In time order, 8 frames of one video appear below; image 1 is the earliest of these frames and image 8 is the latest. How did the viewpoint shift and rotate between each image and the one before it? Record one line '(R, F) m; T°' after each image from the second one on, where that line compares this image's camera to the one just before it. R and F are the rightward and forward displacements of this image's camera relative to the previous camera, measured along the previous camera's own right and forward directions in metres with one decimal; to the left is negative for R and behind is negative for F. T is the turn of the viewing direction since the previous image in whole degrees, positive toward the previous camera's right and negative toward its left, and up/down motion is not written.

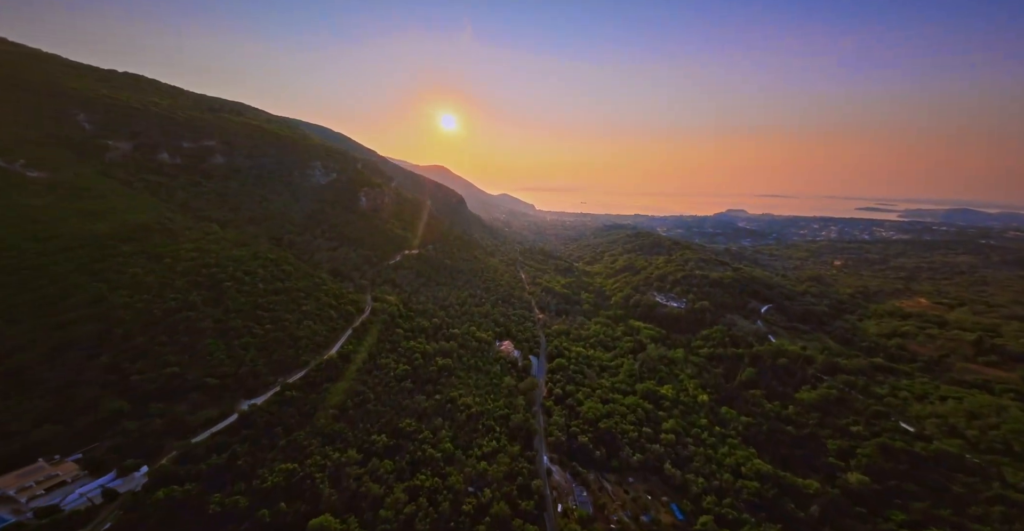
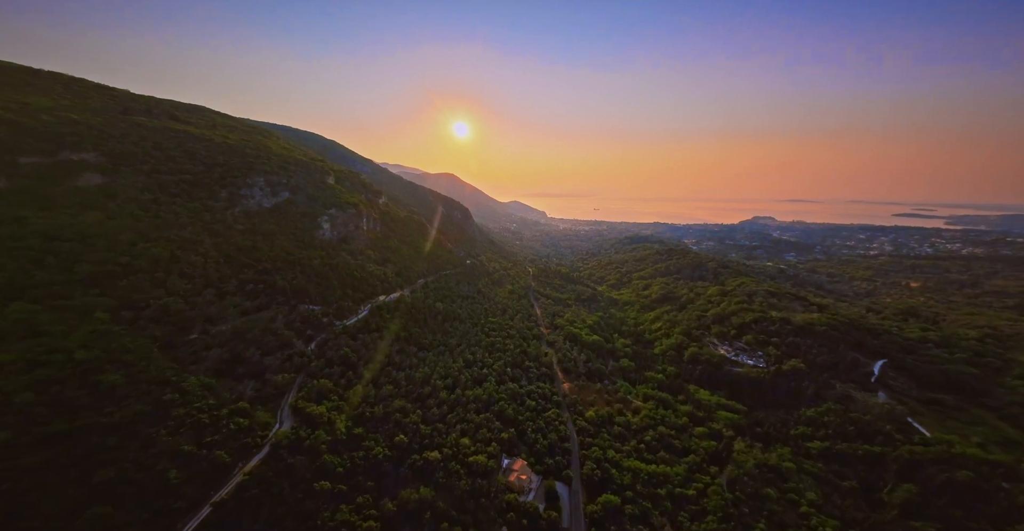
(-0.1, +19.0) m; -2°
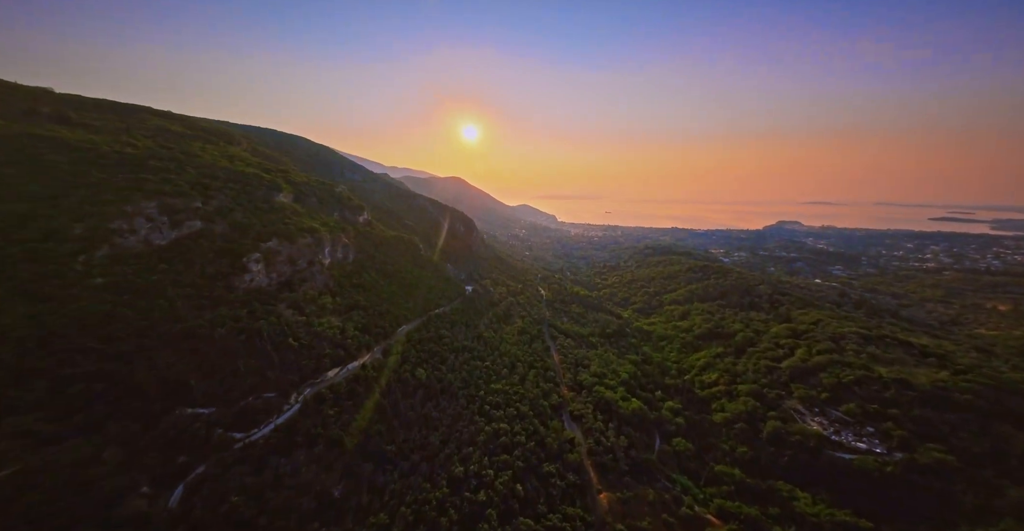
(+0.2, +14.8) m; -2°
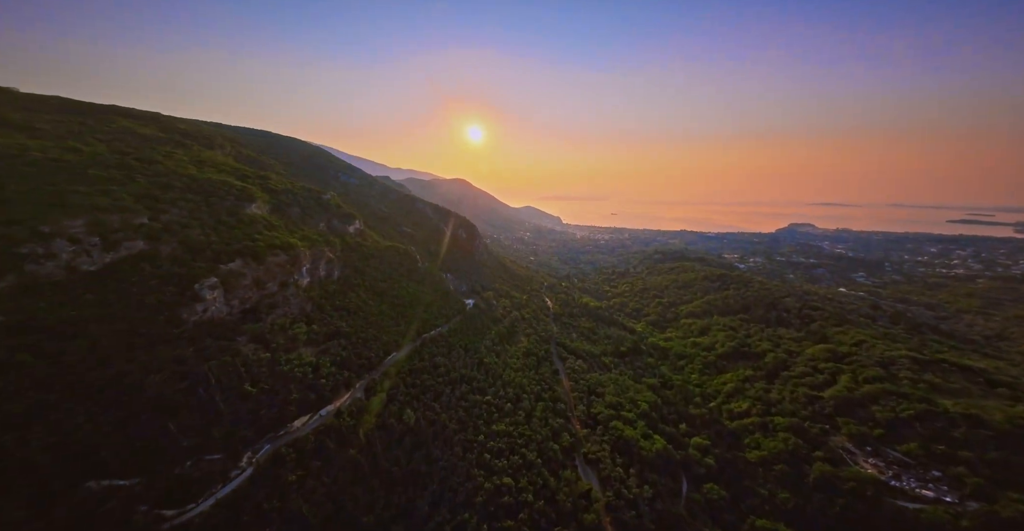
(+0.1, +5.5) m; -1°
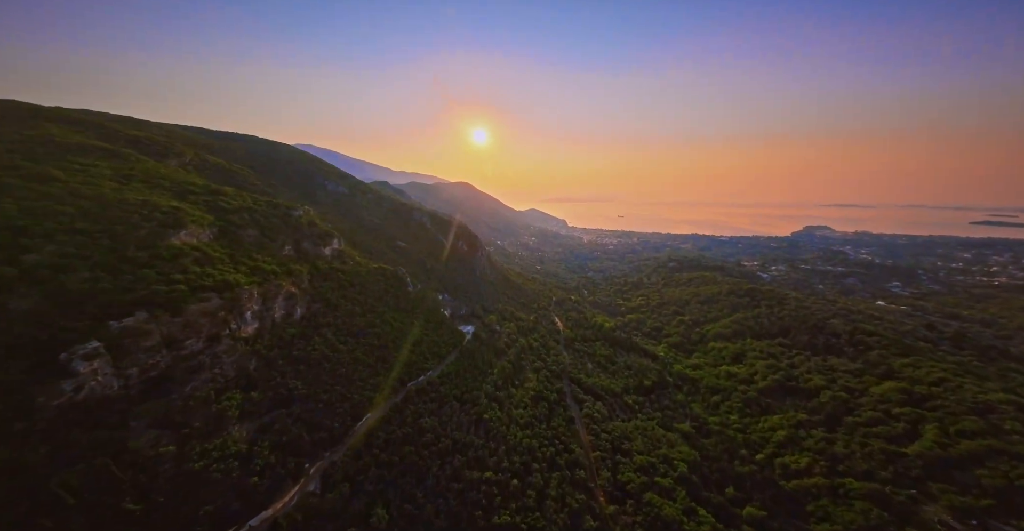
(0.0, +8.3) m; -1°
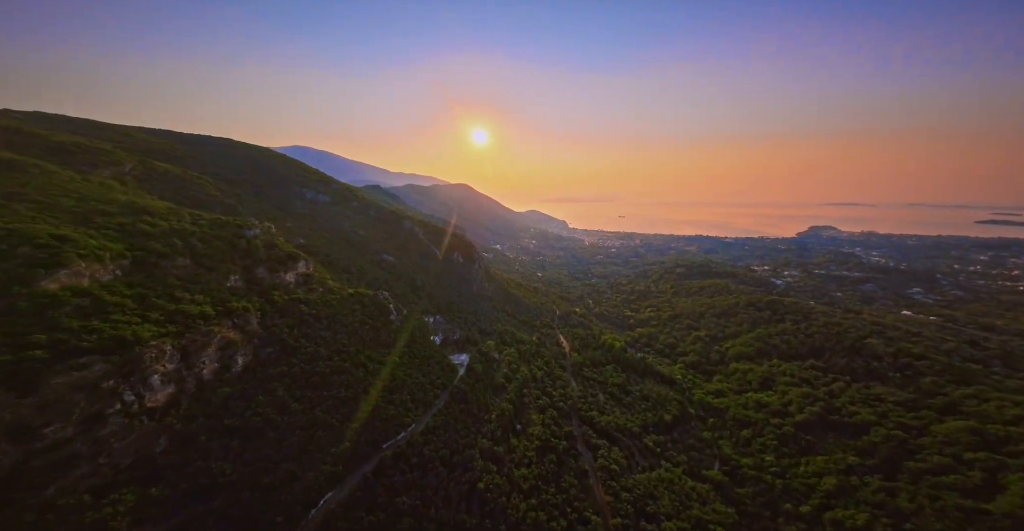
(0.0, +6.8) m; 0°
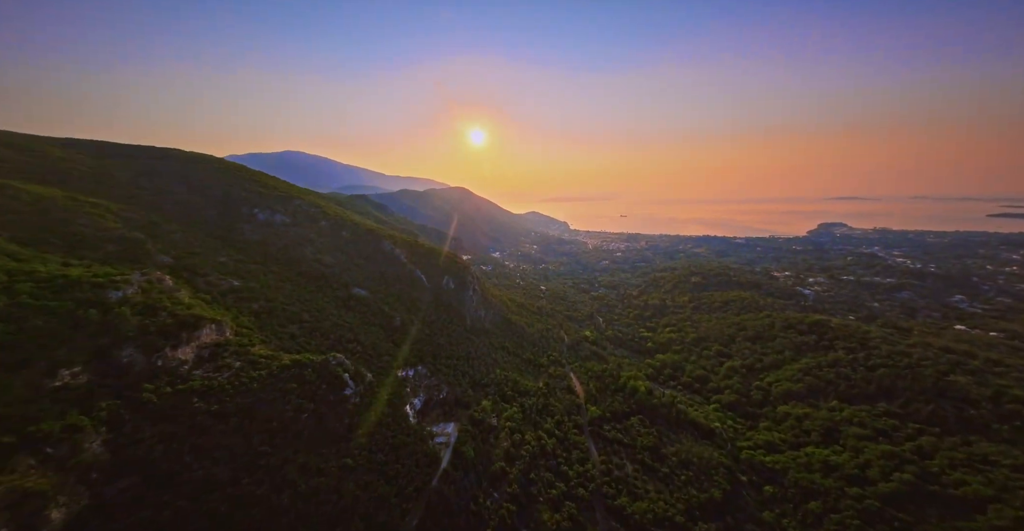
(+0.3, +10.5) m; 0°
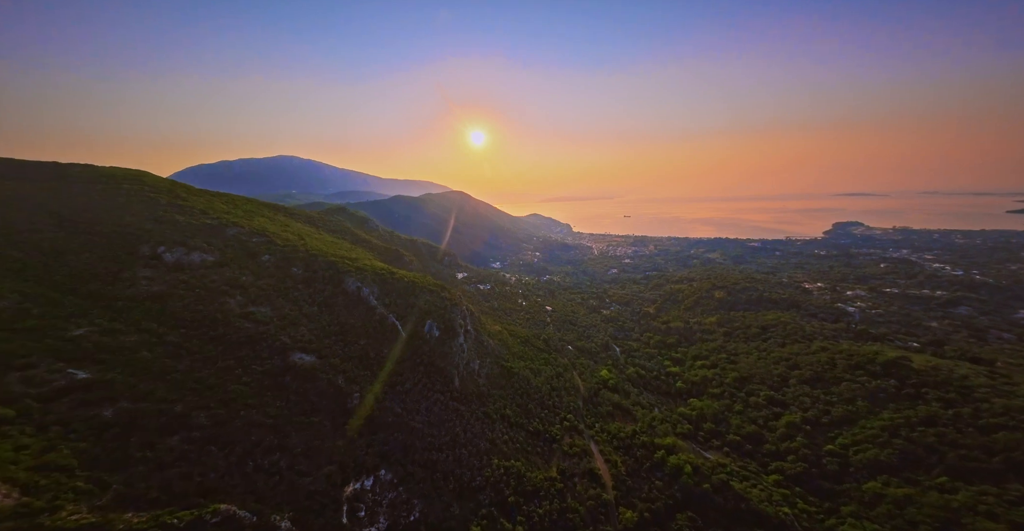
(+0.4, +11.9) m; -1°
